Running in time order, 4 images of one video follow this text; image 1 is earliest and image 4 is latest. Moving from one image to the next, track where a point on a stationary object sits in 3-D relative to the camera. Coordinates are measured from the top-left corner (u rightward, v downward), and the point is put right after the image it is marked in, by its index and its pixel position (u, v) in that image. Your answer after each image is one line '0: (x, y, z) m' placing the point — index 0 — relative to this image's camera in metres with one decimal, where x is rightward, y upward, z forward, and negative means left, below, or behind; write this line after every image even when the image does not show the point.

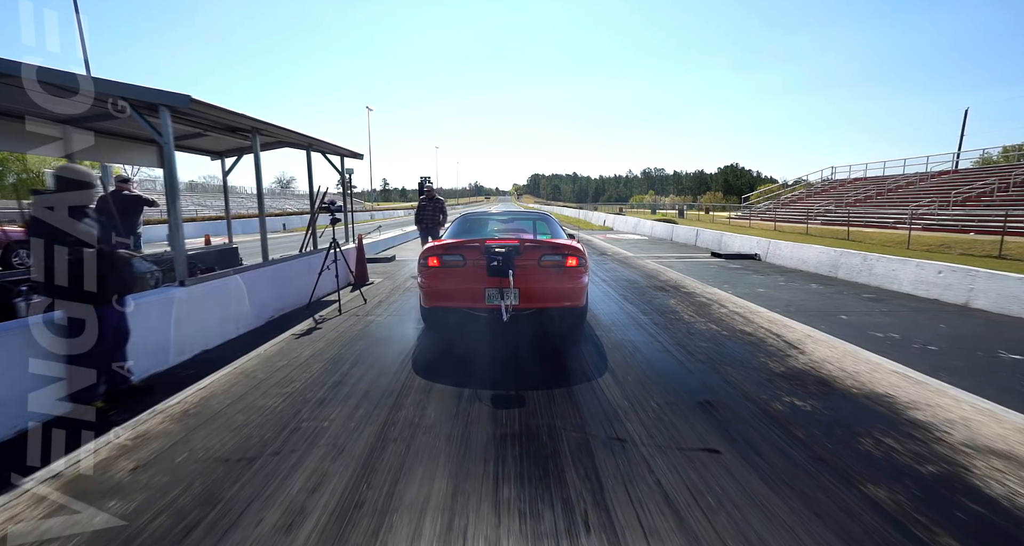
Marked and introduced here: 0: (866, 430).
0: (+2.0, -0.9, +2.3) m
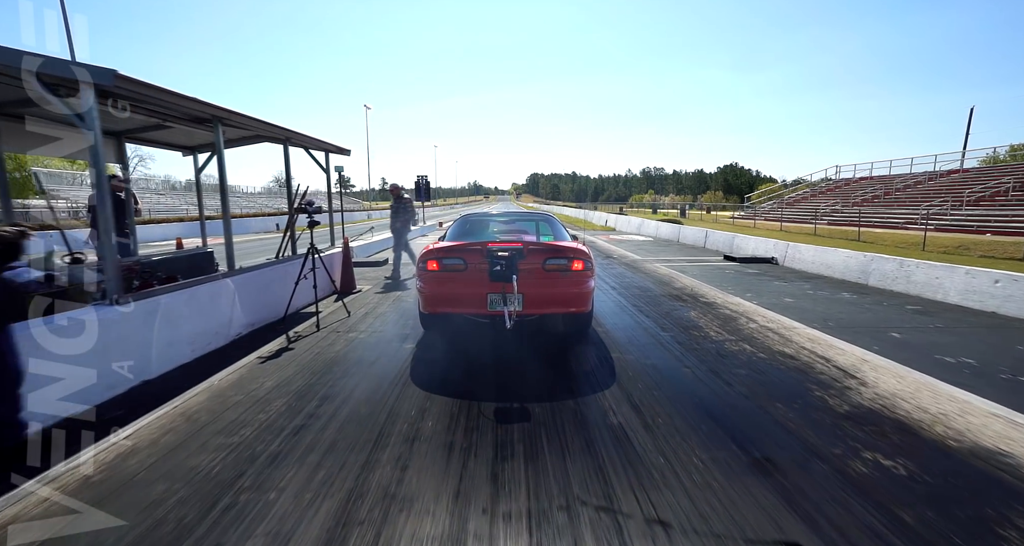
0: (+2.0, -1.0, +1.7) m
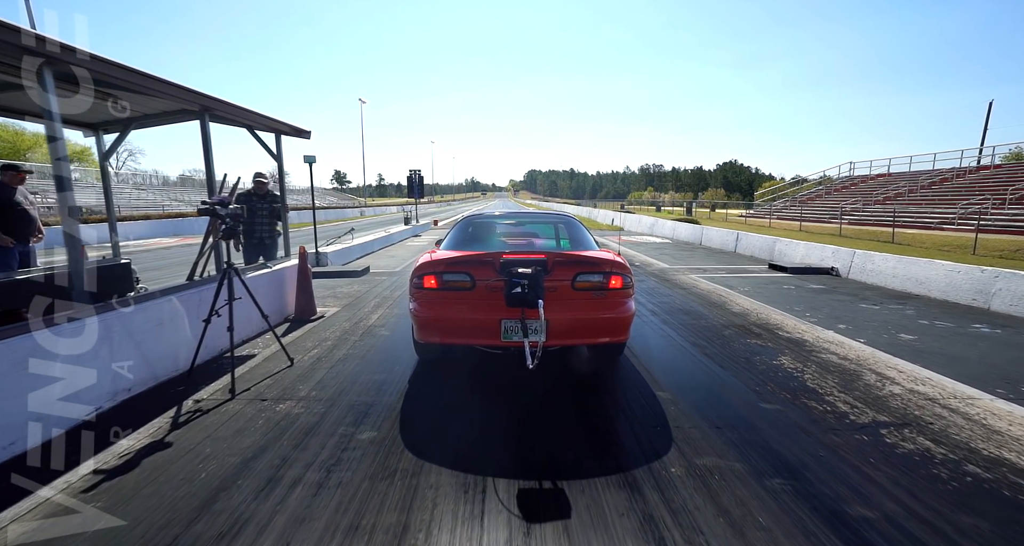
0: (+2.2, -1.3, +0.1) m
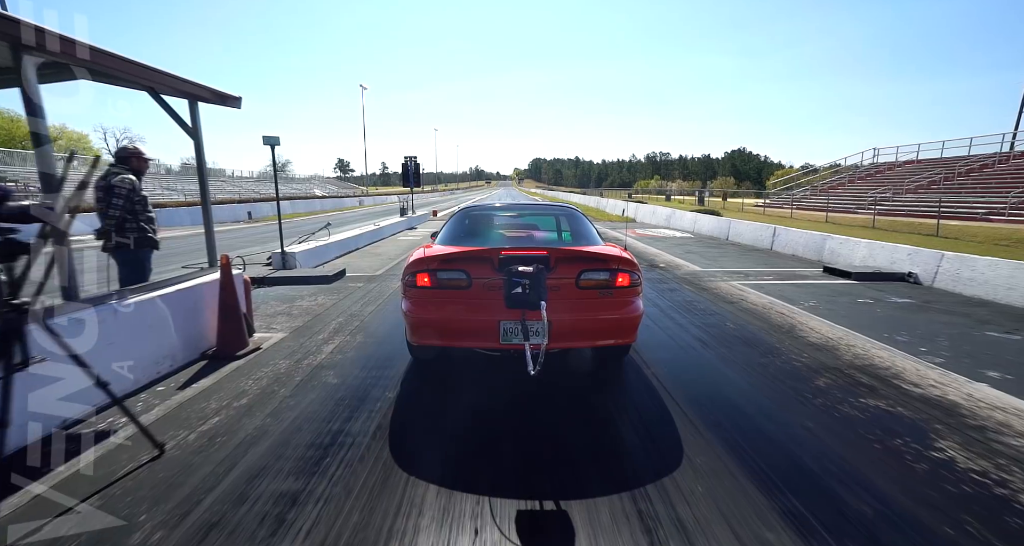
0: (+2.1, -1.6, -1.3) m
